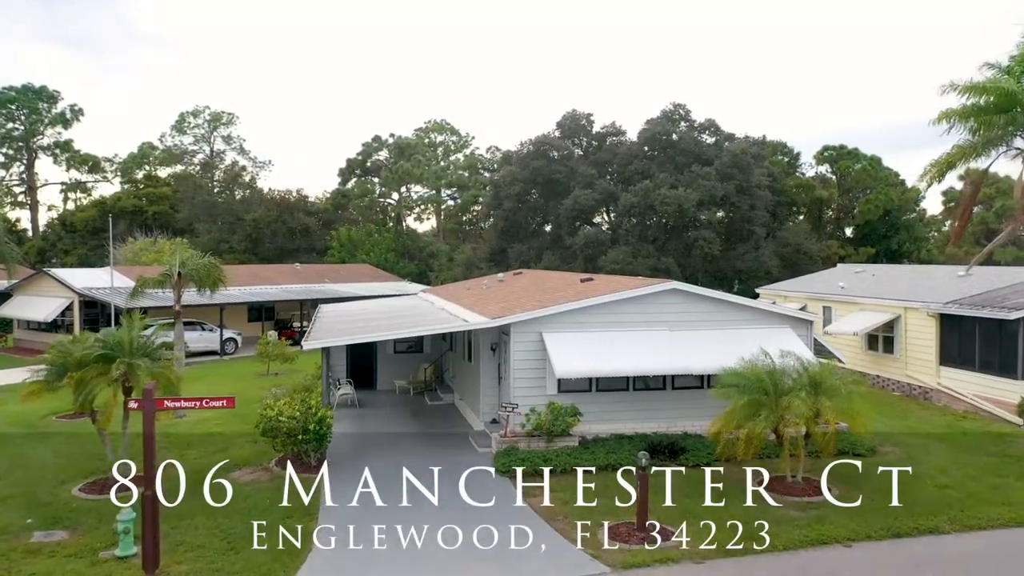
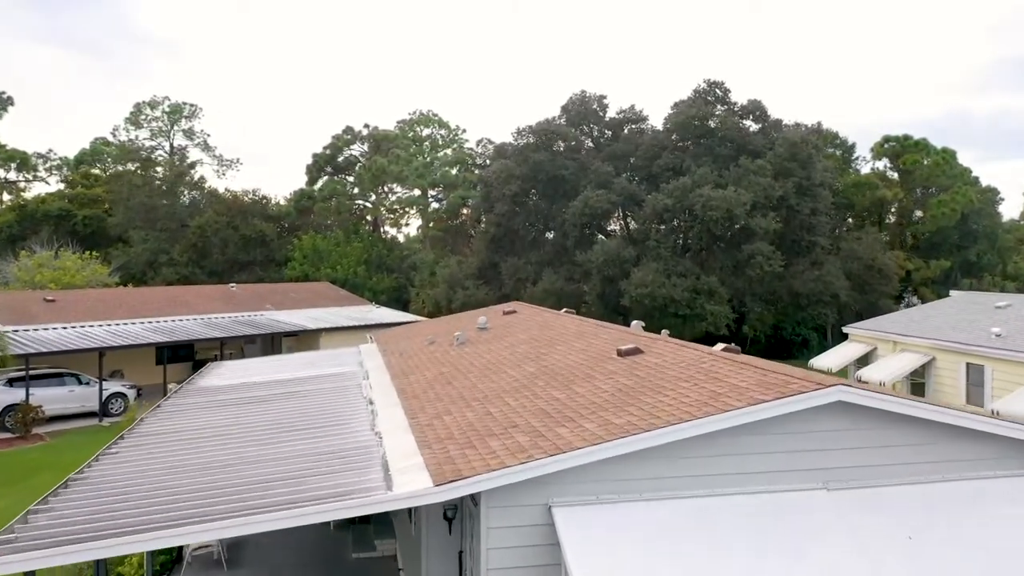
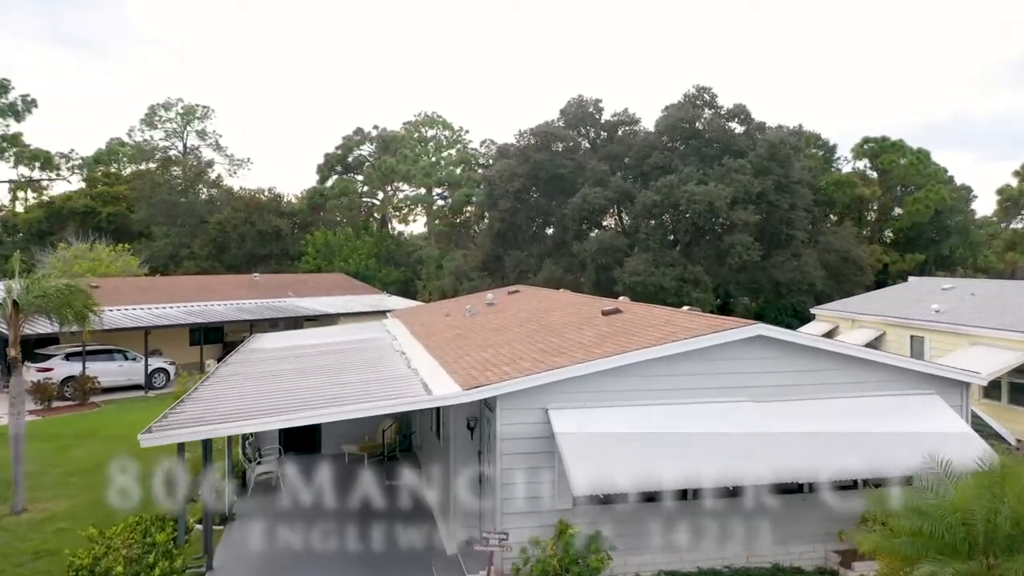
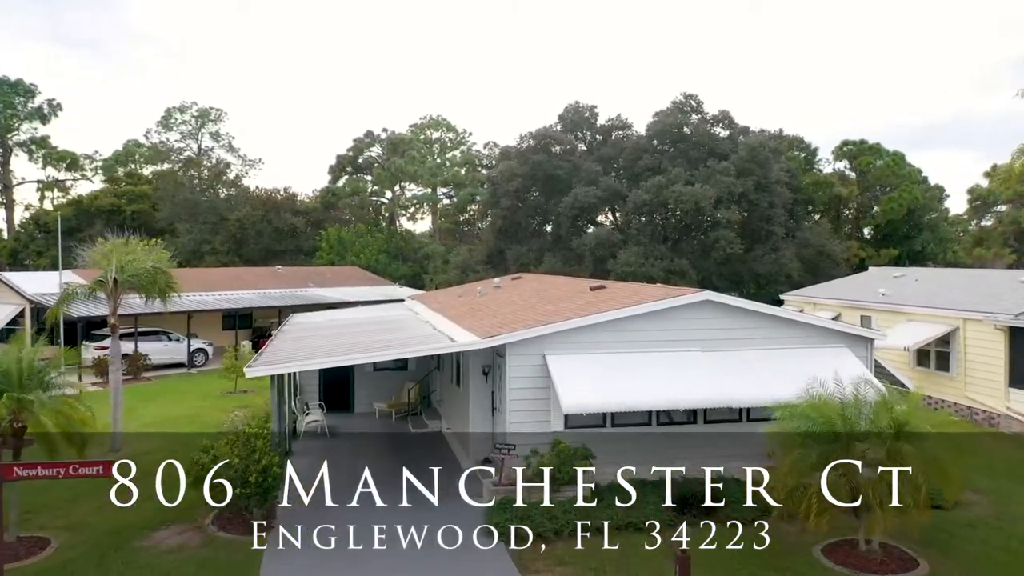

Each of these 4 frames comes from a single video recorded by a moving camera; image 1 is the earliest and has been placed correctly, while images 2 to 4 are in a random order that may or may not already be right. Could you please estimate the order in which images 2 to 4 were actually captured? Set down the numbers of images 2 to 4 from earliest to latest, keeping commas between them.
4, 3, 2
